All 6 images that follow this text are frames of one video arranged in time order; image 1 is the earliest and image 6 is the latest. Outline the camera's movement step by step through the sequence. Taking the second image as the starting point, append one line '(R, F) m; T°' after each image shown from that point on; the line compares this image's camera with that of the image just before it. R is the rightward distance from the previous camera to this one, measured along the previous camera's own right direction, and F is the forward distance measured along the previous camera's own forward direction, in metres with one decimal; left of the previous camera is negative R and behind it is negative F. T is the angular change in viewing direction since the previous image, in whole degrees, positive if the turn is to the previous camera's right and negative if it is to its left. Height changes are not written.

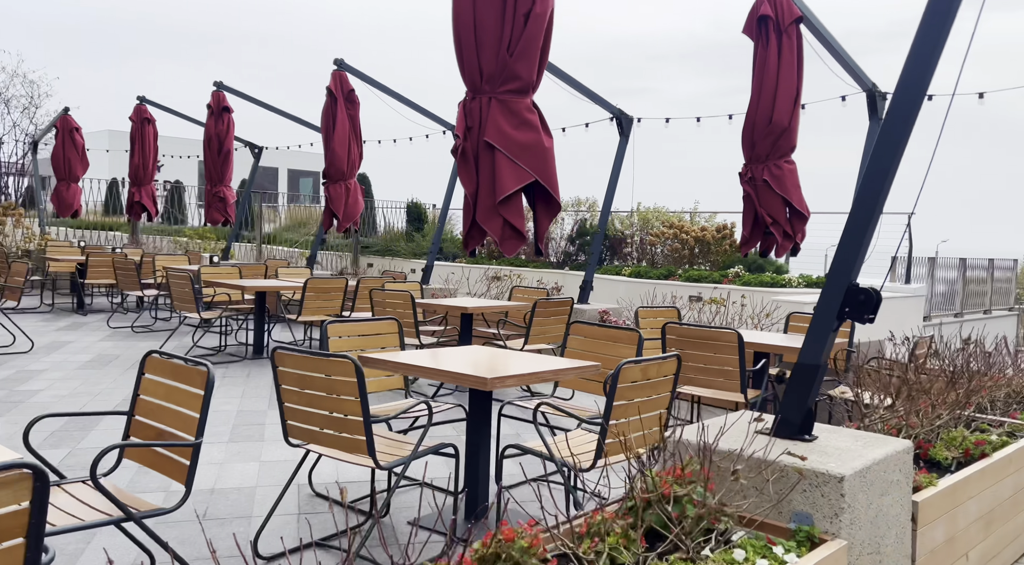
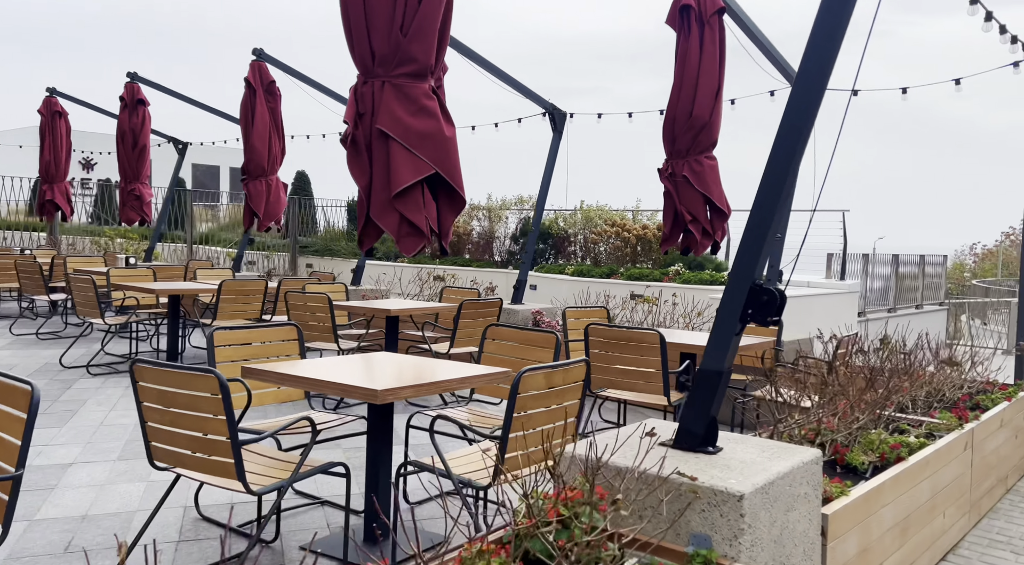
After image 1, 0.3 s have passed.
(+0.2, +0.2) m; +4°
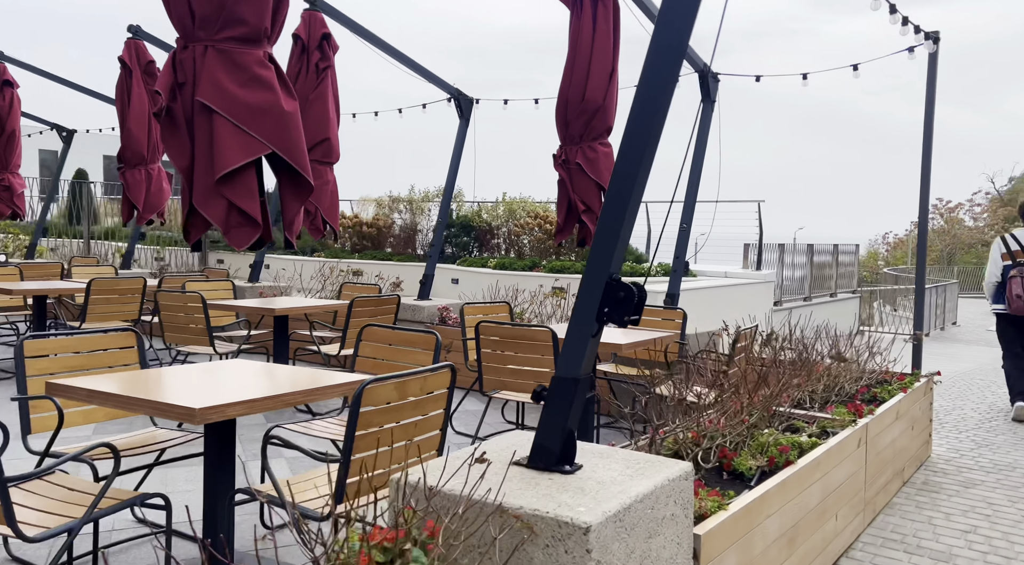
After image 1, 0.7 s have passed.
(+0.3, +0.3) m; +5°
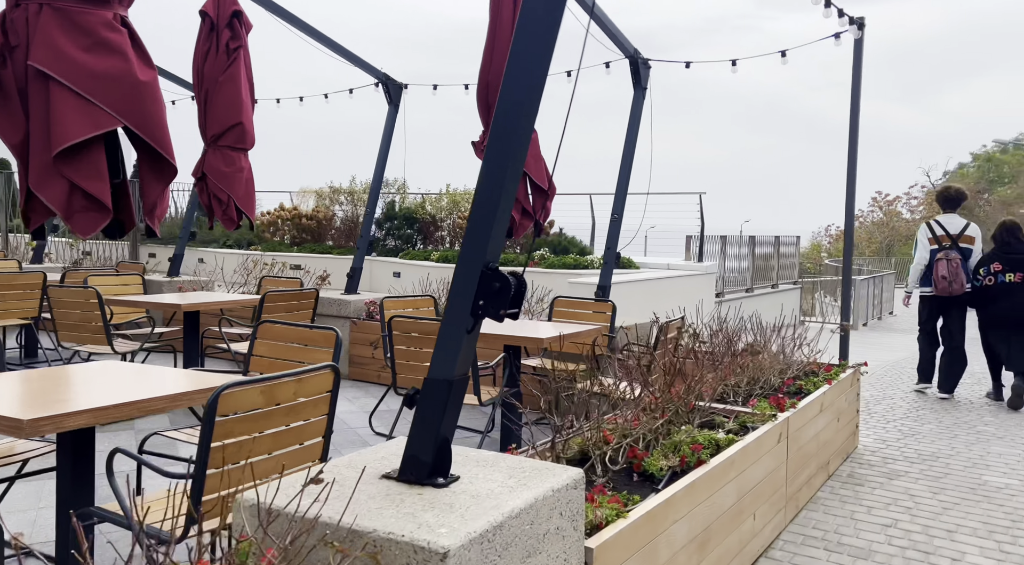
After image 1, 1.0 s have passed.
(+0.2, +0.2) m; +4°
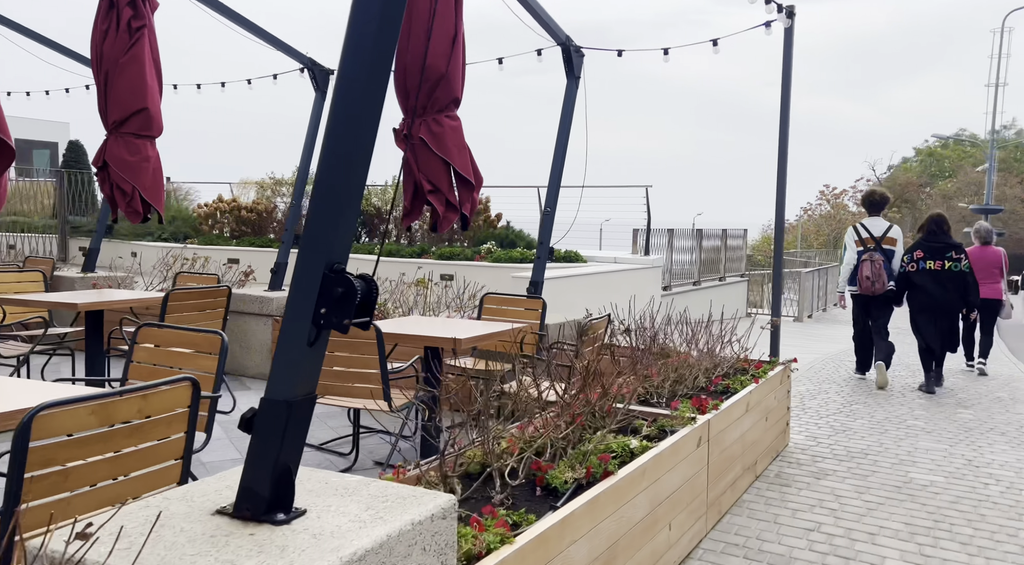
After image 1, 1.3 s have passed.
(+0.2, +0.2) m; +3°
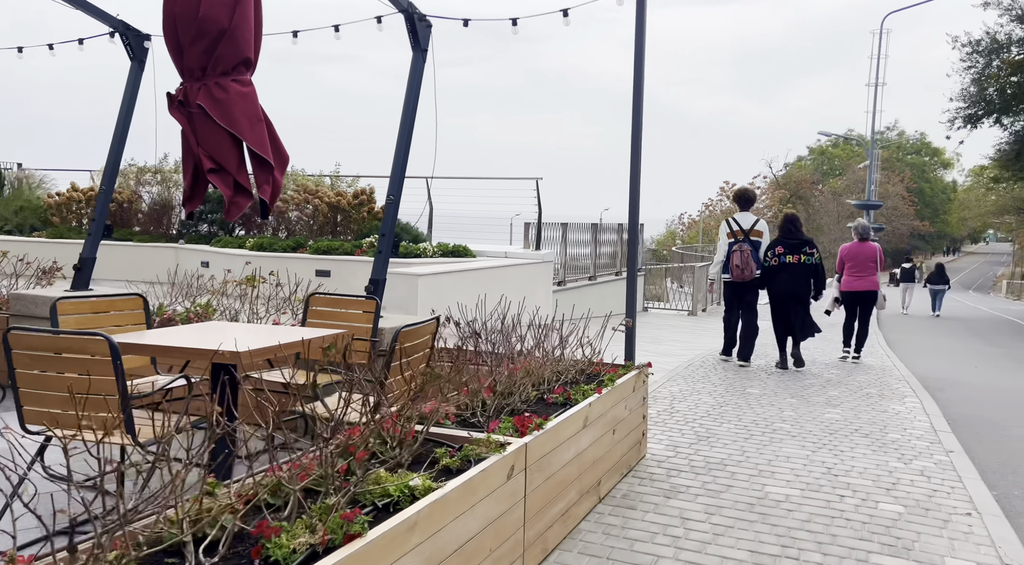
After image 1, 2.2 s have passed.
(+0.5, +0.7) m; +6°
